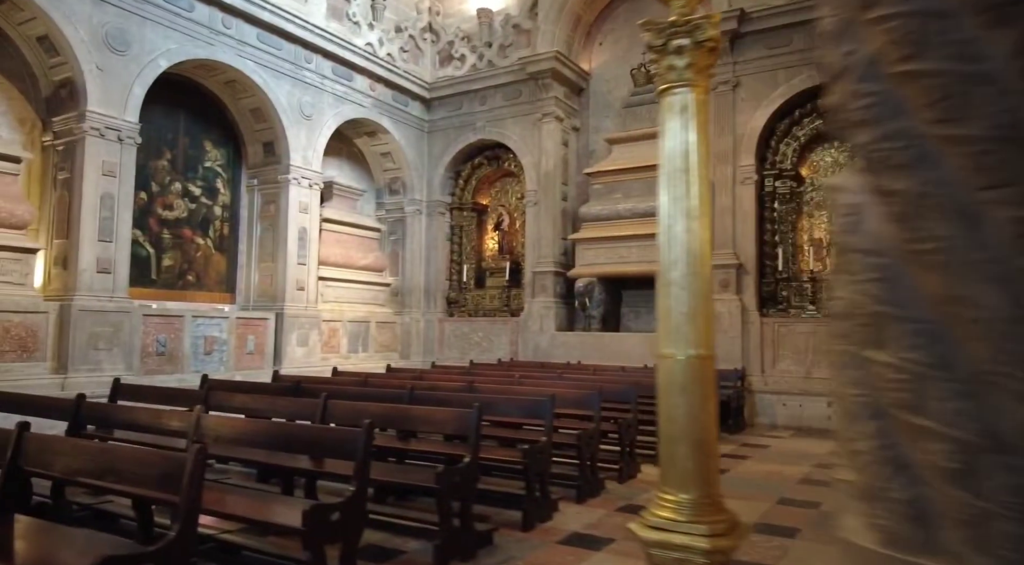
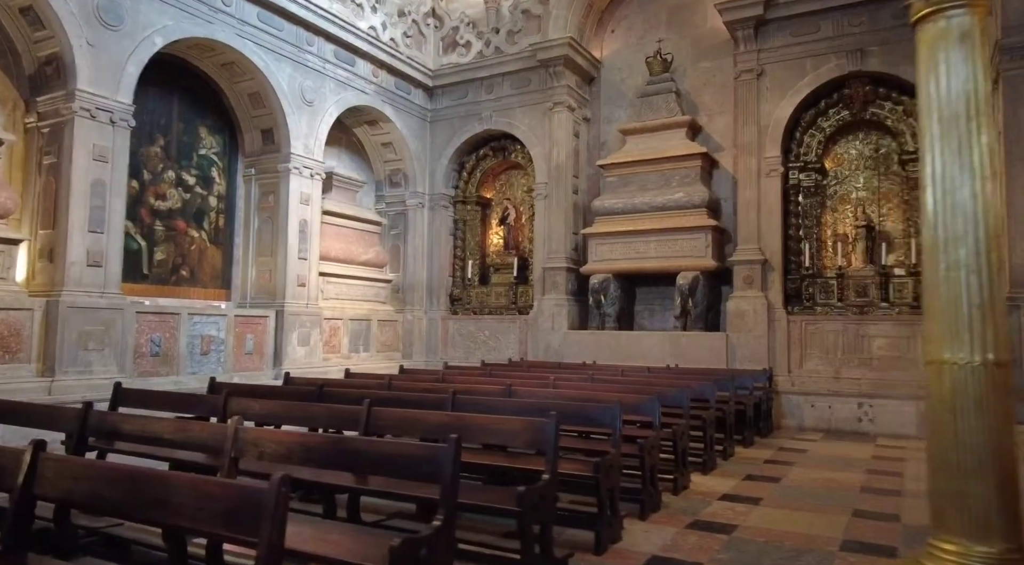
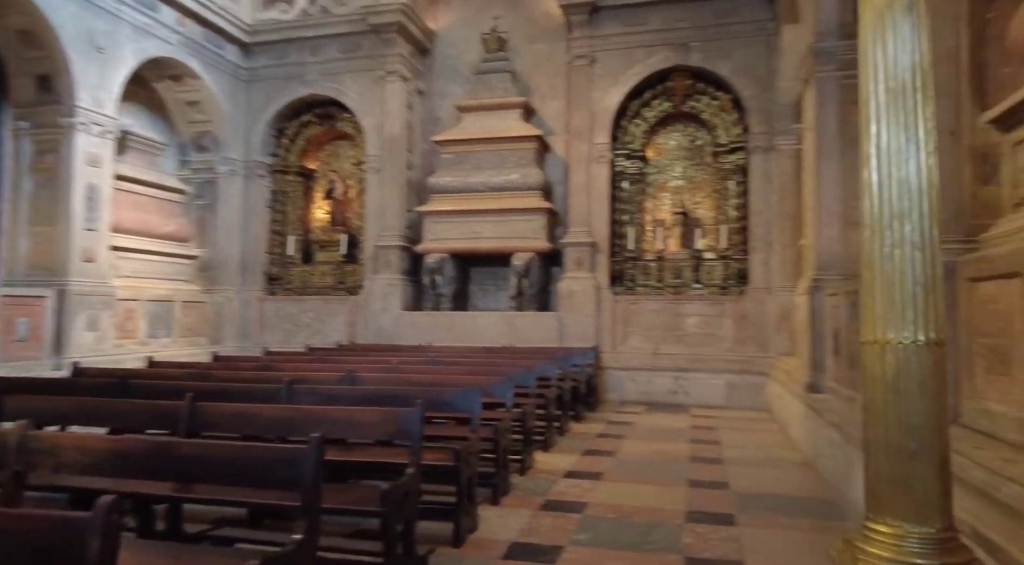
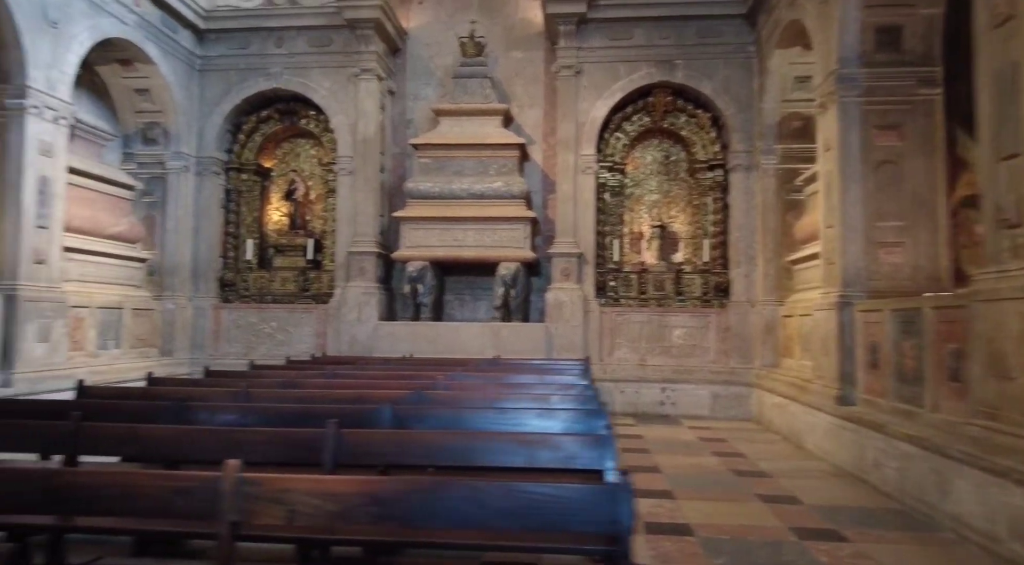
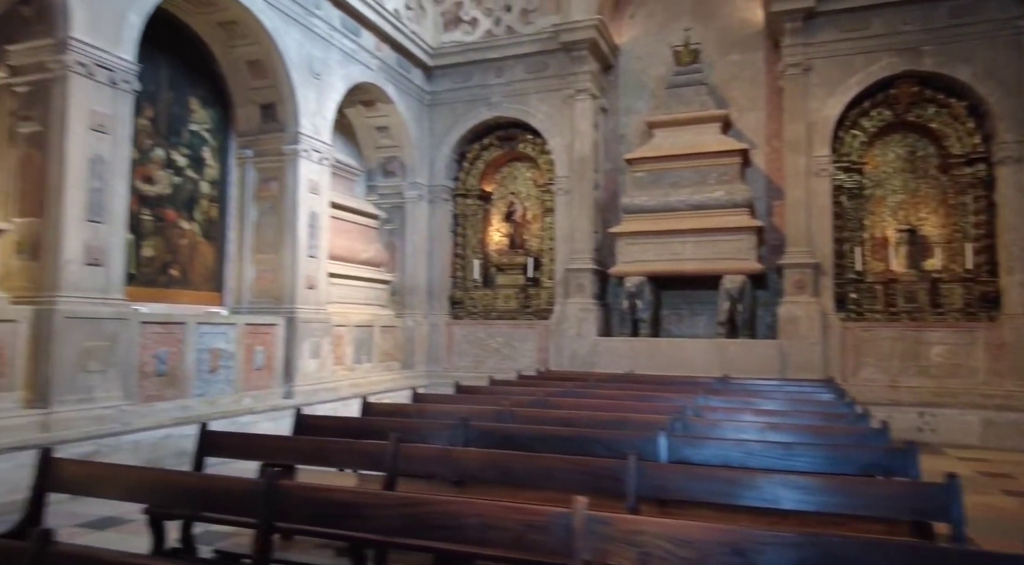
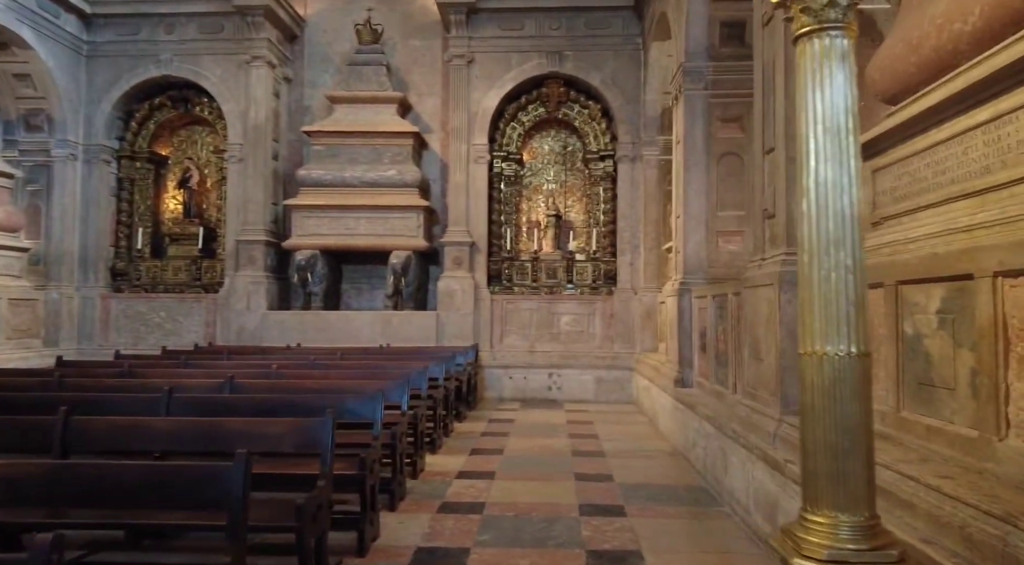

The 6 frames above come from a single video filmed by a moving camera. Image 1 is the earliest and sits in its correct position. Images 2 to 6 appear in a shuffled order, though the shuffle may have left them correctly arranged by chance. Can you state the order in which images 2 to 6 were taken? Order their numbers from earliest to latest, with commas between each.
2, 3, 6, 4, 5
